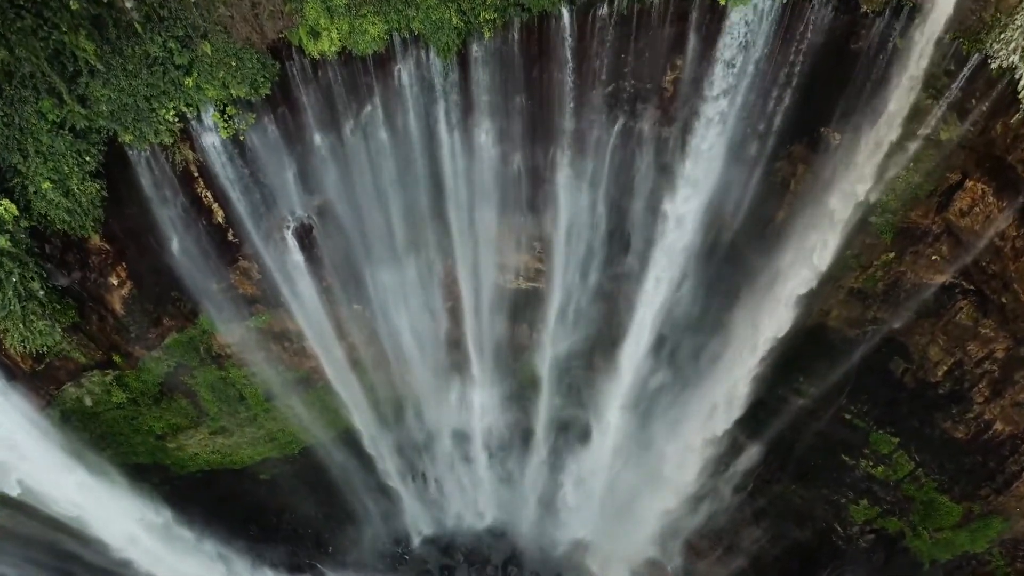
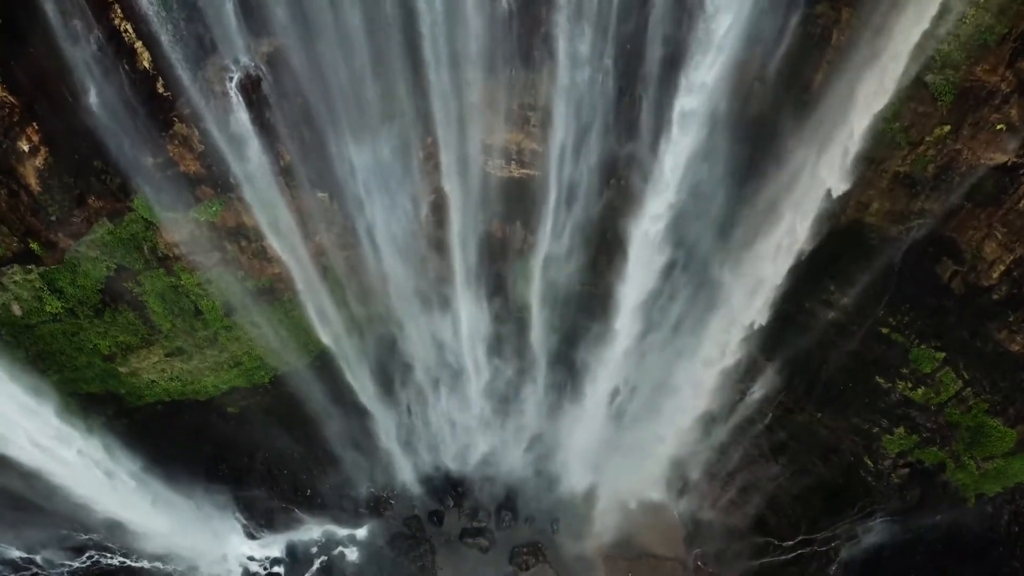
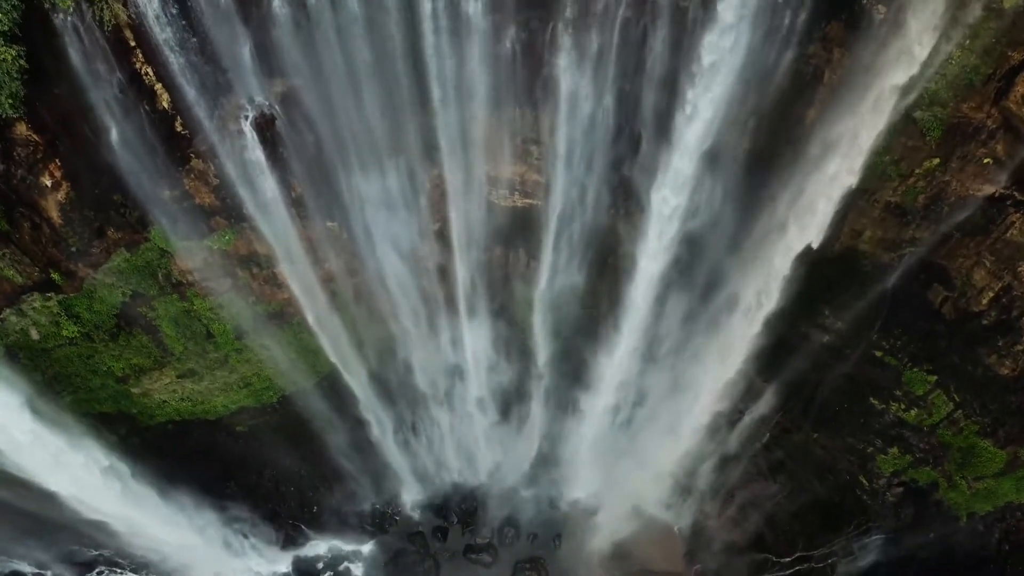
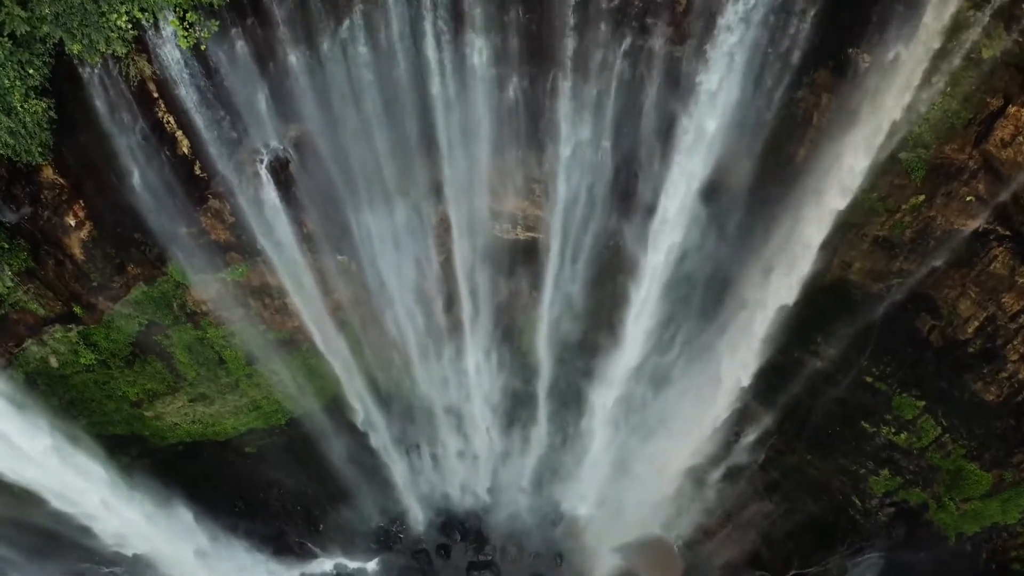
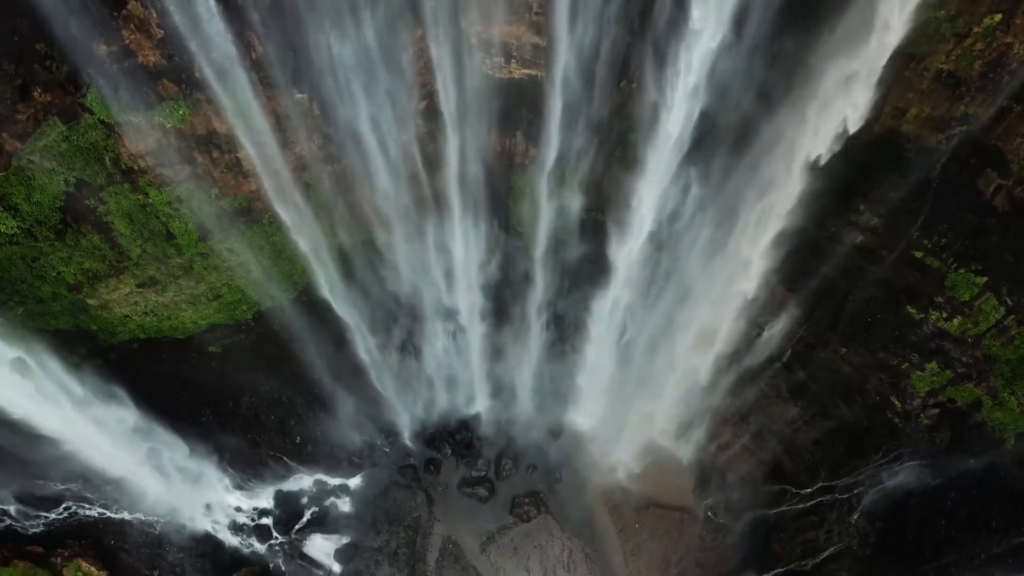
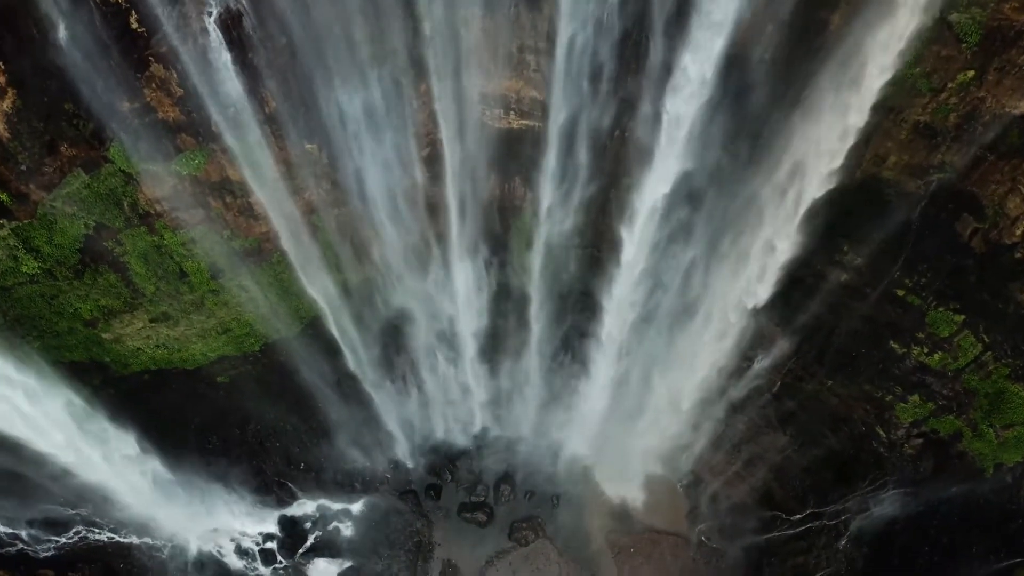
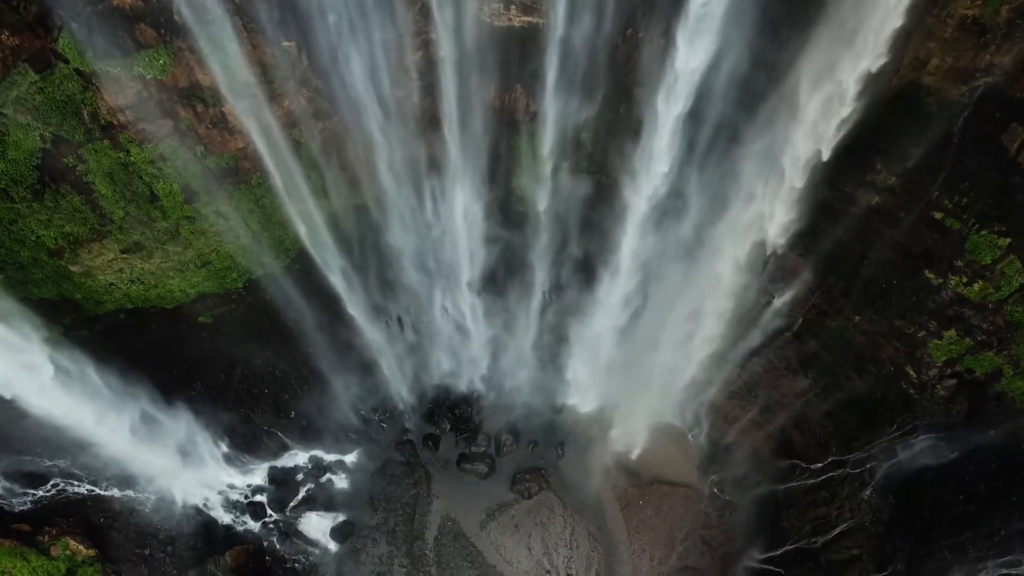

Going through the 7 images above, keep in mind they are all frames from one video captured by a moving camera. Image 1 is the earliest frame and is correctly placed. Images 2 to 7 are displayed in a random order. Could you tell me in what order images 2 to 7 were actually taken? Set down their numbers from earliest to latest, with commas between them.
4, 3, 2, 6, 5, 7
